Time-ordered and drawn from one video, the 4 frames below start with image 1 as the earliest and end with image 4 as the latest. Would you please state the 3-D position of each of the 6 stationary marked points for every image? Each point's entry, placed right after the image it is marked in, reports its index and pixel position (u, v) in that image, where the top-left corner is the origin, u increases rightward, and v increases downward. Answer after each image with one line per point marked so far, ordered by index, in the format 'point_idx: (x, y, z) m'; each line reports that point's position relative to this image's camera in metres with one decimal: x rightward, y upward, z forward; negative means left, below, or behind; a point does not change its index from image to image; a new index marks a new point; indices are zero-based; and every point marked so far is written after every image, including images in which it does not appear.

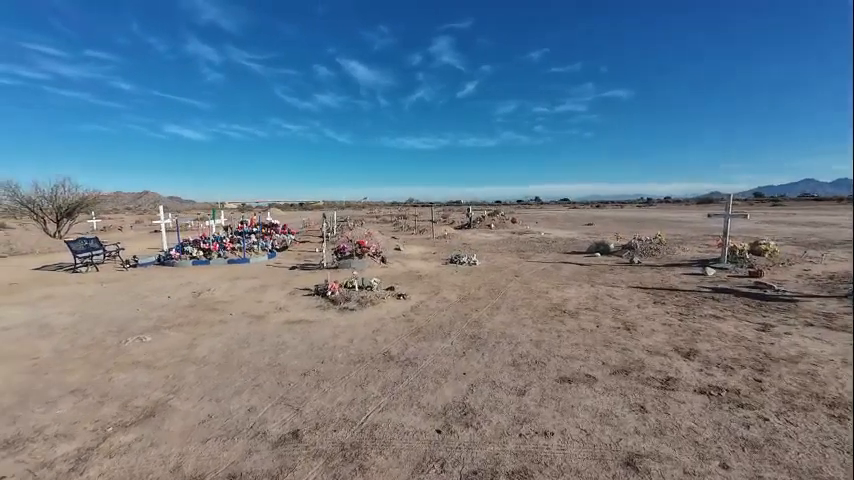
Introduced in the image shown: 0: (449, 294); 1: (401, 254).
0: (+0.7, -1.6, +10.7) m
1: (-1.3, -0.7, +18.3) m
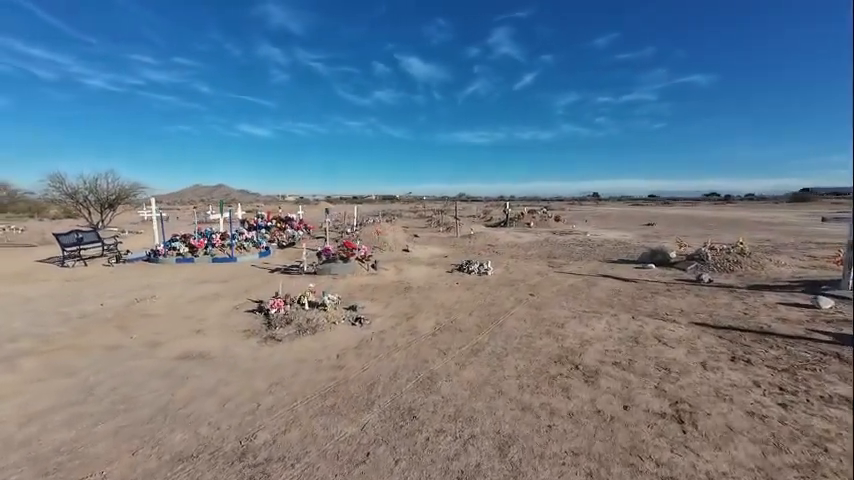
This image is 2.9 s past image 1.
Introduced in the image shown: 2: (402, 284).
0: (-0.1, -1.8, +7.9) m
1: (-0.9, -0.8, +15.7) m
2: (-0.8, -1.4, +11.4) m
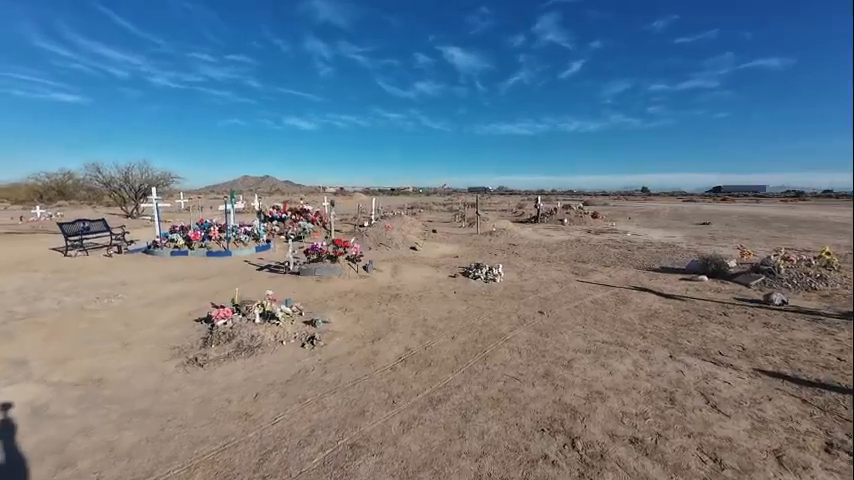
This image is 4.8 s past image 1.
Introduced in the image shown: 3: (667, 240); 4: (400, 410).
0: (-0.6, -1.9, +6.3) m
1: (-0.7, -0.6, +14.1) m
2: (-1.0, -1.4, +9.8) m
3: (+13.5, 0.0, +19.9) m
4: (-0.3, -2.1, +4.5) m
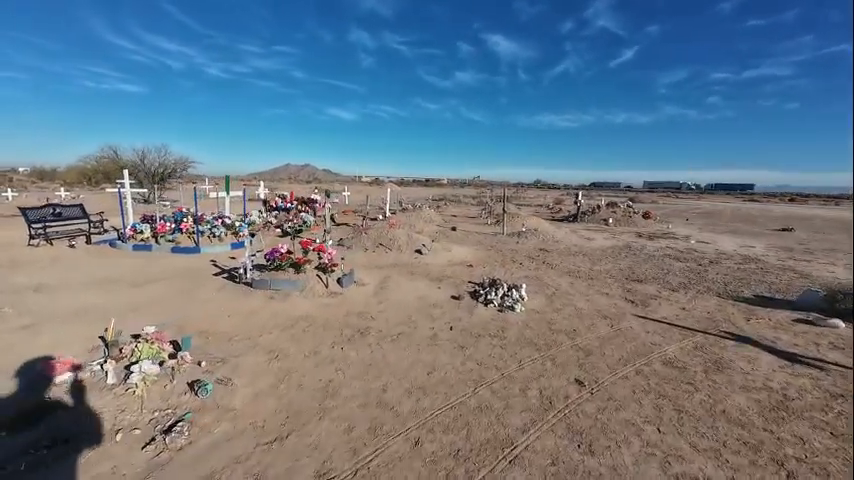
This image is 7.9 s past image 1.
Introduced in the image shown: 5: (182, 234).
0: (-1.3, -2.1, +3.5) m
1: (-0.5, -0.7, +11.2) m
2: (-1.3, -1.5, +7.0) m
3: (+14.1, -0.5, +15.6) m
4: (-1.1, -2.4, +1.6) m
5: (-8.8, +0.2, +12.8) m
